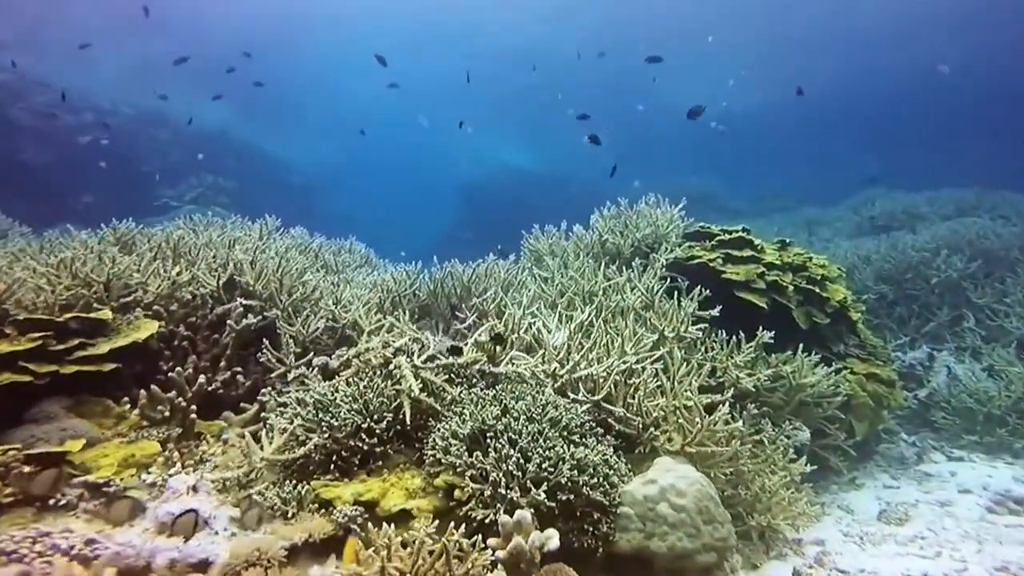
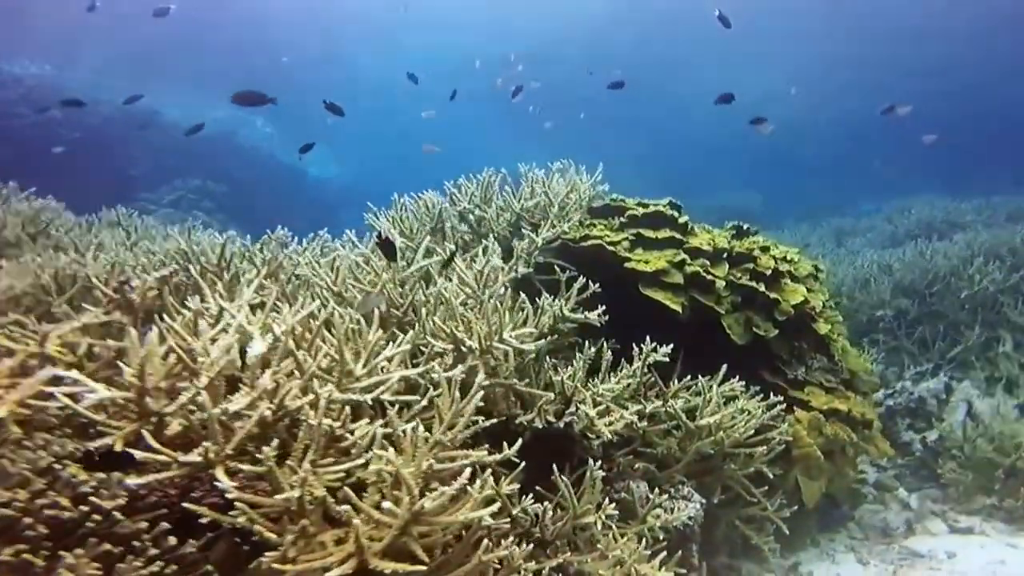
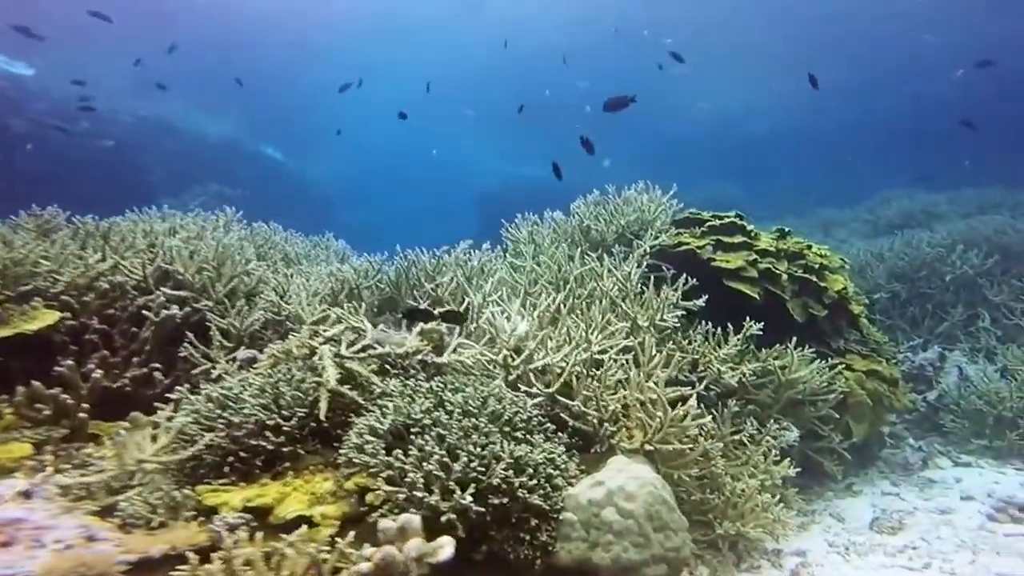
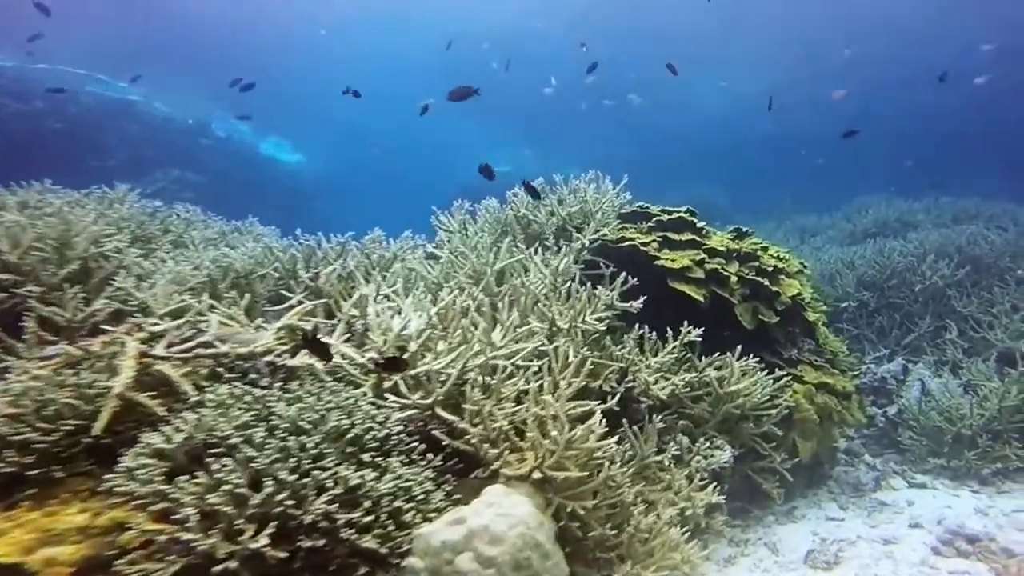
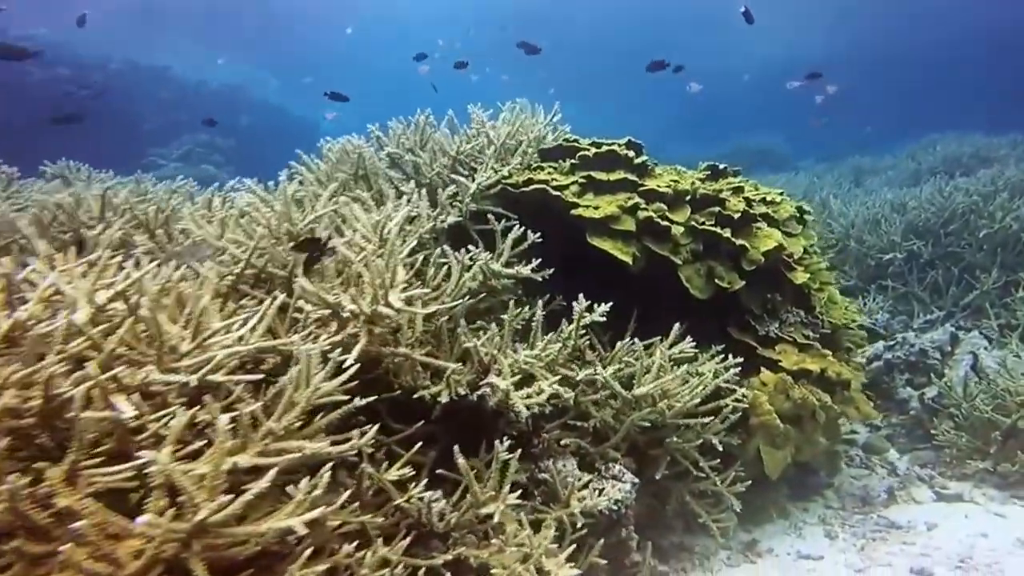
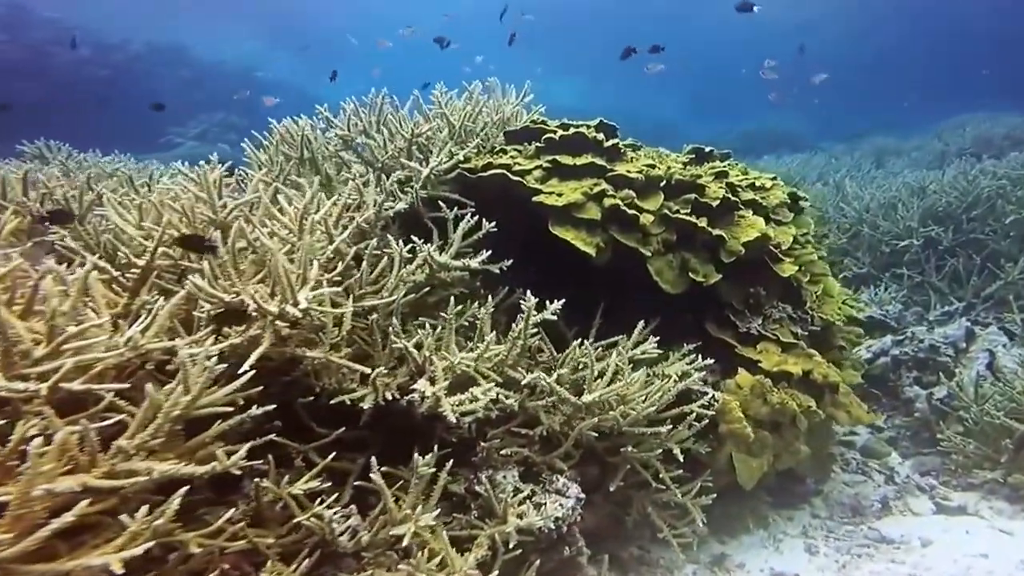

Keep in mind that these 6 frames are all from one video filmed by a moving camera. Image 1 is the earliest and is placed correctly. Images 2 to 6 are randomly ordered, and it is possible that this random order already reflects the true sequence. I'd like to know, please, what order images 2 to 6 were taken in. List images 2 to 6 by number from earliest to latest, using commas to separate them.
3, 4, 2, 5, 6
